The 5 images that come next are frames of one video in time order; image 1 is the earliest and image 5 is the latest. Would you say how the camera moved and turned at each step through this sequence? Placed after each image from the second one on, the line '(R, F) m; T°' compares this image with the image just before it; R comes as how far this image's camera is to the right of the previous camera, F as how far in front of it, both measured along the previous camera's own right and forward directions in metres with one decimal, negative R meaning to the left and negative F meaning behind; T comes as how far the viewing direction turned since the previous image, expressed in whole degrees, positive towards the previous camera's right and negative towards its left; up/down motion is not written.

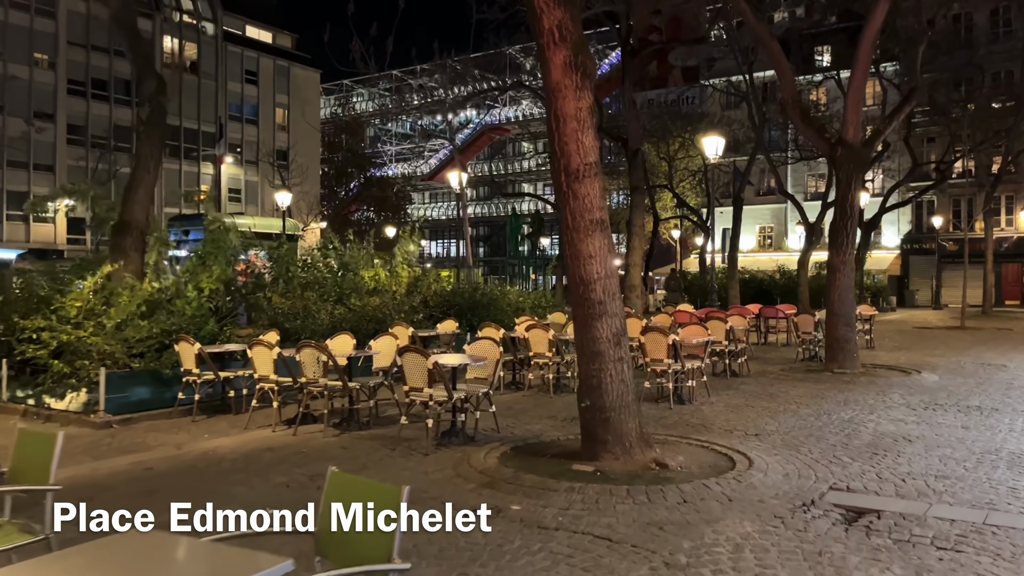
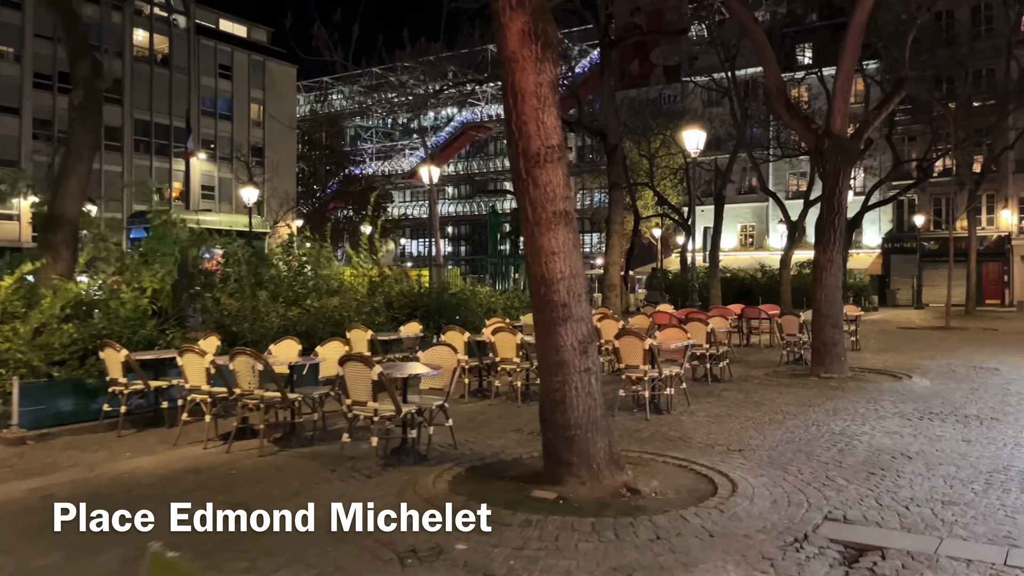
(+0.2, +0.8) m; +1°
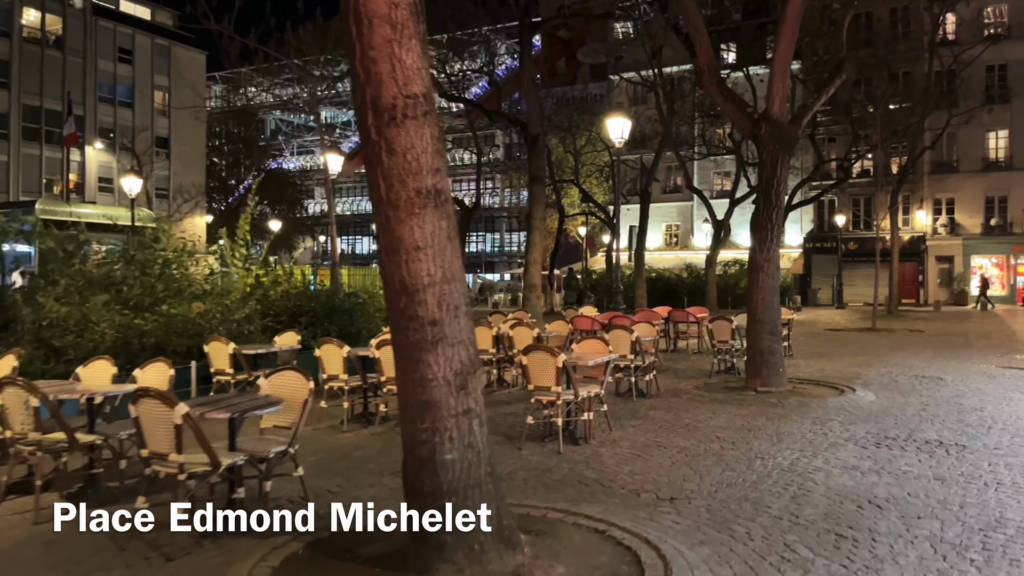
(+0.4, +1.7) m; +5°
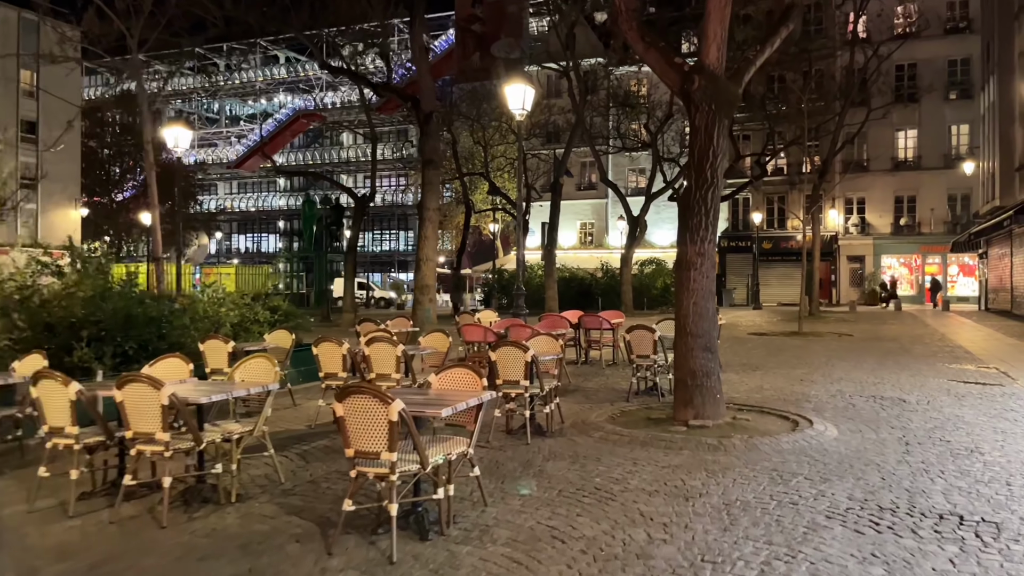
(+0.7, +2.9) m; +6°
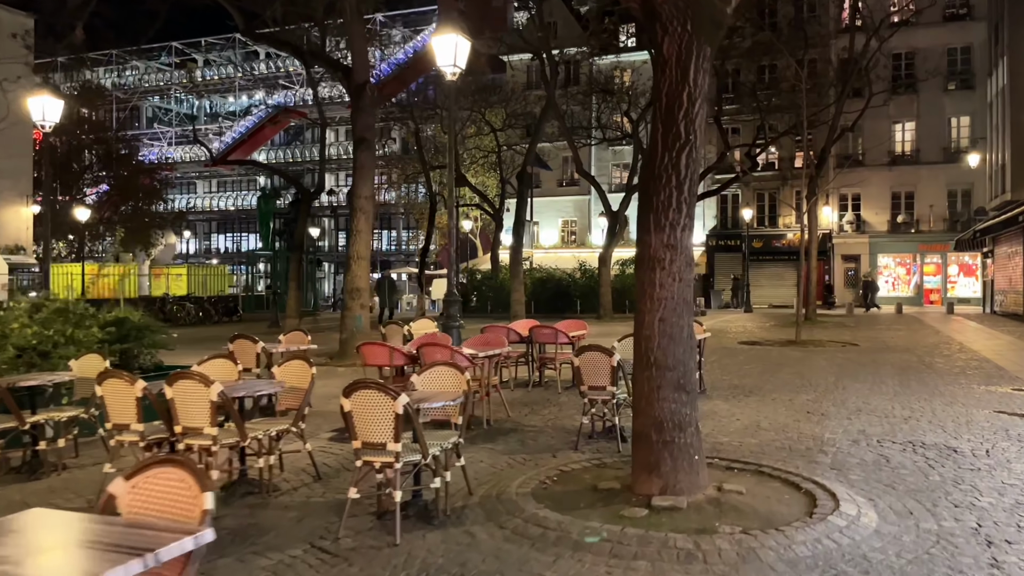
(+0.8, +2.9) m; +1°
